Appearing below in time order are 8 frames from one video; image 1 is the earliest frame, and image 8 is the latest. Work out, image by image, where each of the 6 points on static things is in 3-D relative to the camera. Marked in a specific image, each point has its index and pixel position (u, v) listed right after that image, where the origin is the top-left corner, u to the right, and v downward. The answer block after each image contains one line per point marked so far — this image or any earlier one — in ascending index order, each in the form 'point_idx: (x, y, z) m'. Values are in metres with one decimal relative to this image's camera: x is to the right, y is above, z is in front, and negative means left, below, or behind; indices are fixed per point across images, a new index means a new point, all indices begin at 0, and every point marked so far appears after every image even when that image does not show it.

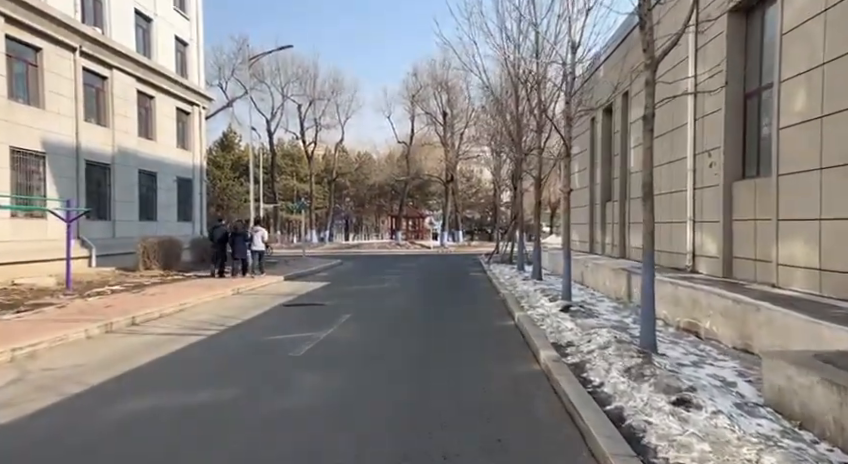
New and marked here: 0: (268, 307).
0: (-3.5, -1.7, +14.2) m
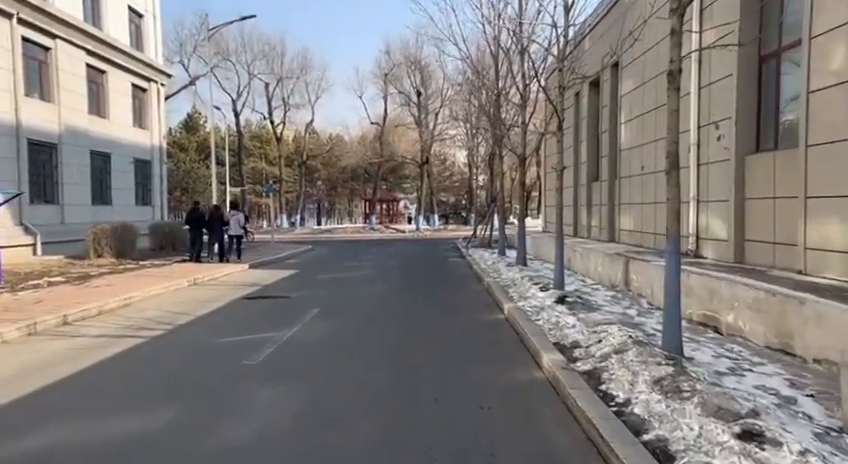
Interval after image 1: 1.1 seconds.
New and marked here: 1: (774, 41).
0: (-4.0, -1.4, +12.7) m
1: (+5.4, +3.0, +9.8) m
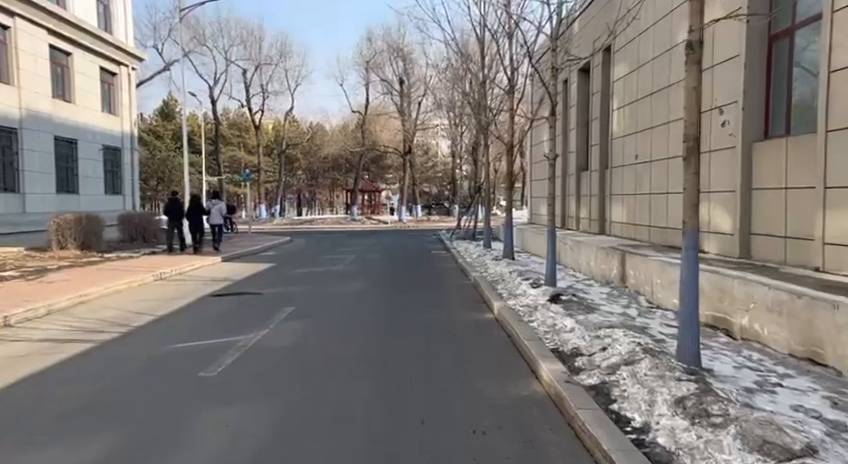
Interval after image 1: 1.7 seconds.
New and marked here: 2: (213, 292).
0: (-4.3, -1.2, +11.7) m
1: (+5.2, +3.0, +9.0) m
2: (-4.1, -1.2, +12.3) m
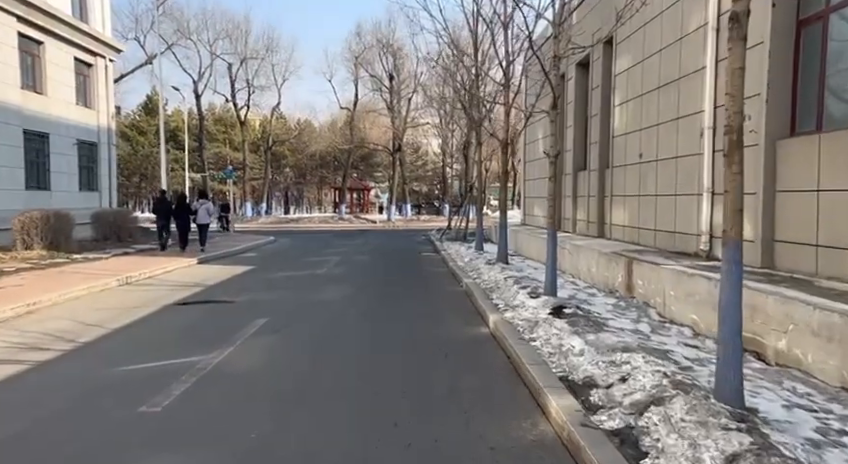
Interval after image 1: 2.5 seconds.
0: (-4.5, -1.3, +10.6) m
1: (+5.0, +3.0, +8.1) m
2: (-4.3, -1.2, +11.2) m
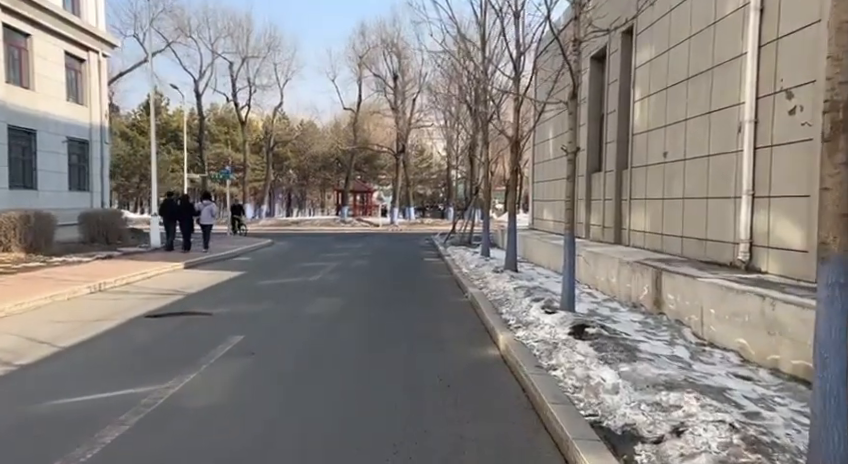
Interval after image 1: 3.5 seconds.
0: (-4.5, -1.3, +9.5) m
1: (+5.1, +2.8, +6.9) m
2: (-4.3, -1.3, +10.0) m
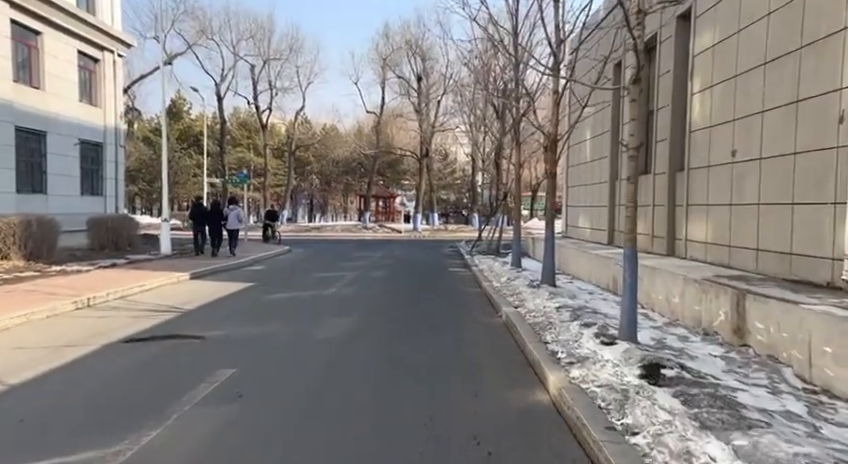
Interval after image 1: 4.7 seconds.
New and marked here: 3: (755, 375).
0: (-4.1, -1.4, +8.1) m
1: (+5.3, +2.7, +5.2) m
2: (-3.9, -1.4, +8.6) m
3: (+3.2, -1.4, +6.1) m
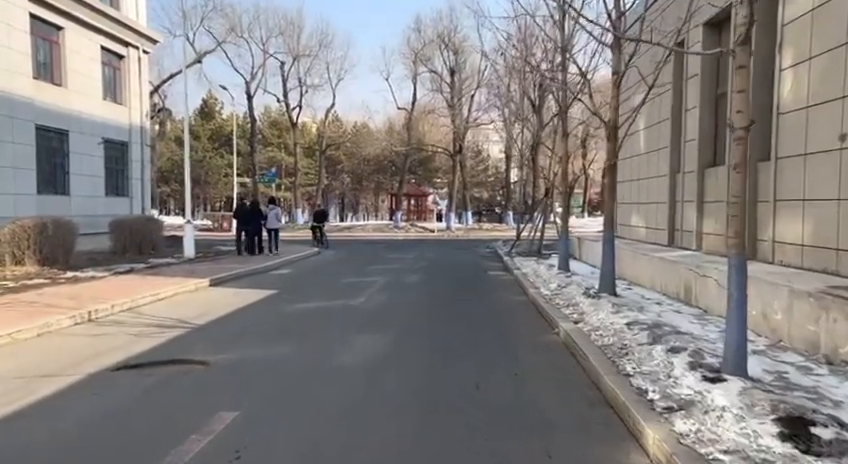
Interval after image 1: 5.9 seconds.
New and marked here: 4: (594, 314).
0: (-3.6, -1.5, +6.8) m
1: (+5.7, +2.7, +3.4) m
2: (-3.4, -1.5, +7.4) m
3: (+3.6, -1.4, +4.5) m
4: (+2.6, -1.2, +9.7) m
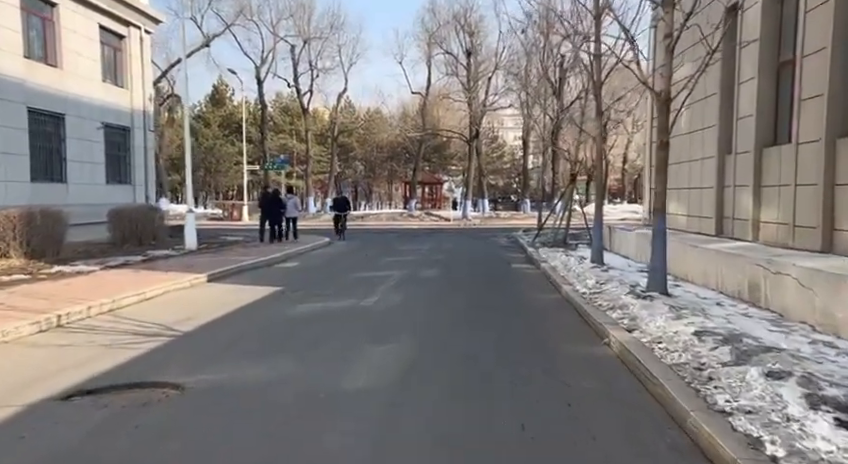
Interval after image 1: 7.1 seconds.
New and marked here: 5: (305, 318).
0: (-3.4, -1.4, +5.4) m
1: (+5.8, +2.7, +1.8) m
2: (-3.1, -1.4, +6.0) m
3: (+3.8, -1.4, +2.9) m
4: (+2.9, -1.1, +8.2) m
5: (-1.7, -1.2, +9.0) m
